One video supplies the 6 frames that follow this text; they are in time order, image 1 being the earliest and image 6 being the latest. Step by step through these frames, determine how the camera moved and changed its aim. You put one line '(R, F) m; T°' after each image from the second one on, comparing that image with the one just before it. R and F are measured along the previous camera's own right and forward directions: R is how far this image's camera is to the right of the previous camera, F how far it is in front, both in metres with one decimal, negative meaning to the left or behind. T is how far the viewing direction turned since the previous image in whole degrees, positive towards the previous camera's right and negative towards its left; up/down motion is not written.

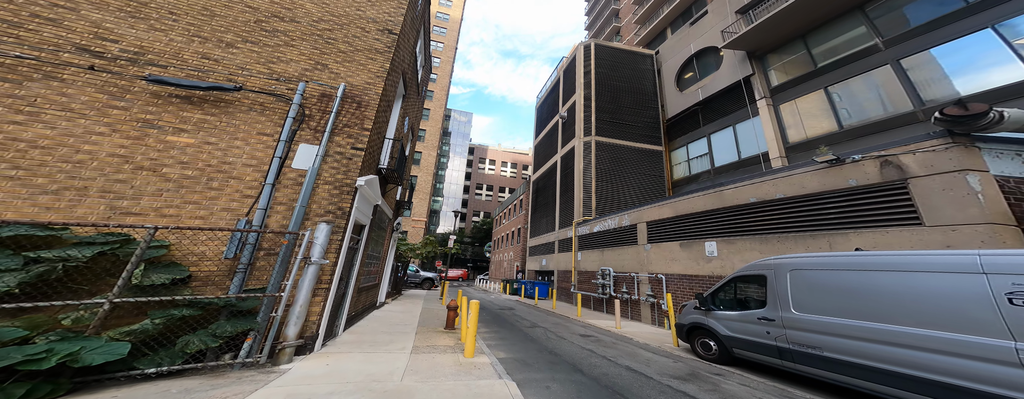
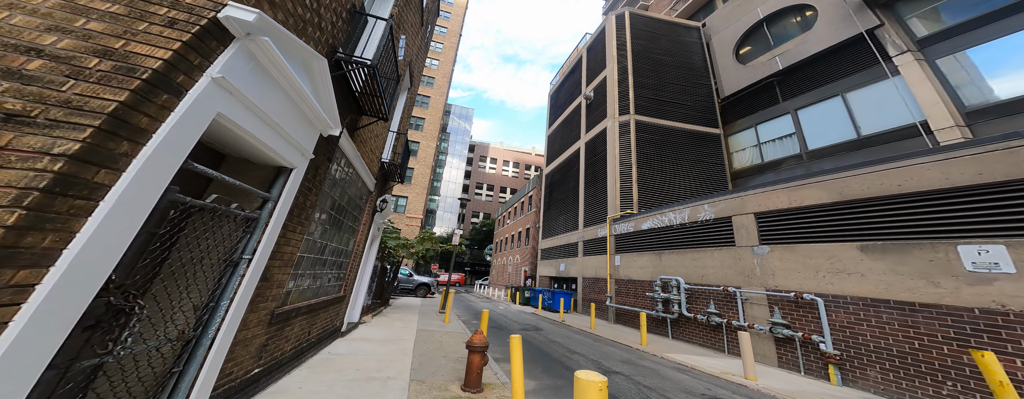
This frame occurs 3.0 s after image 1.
(-1.2, +3.8) m; 0°
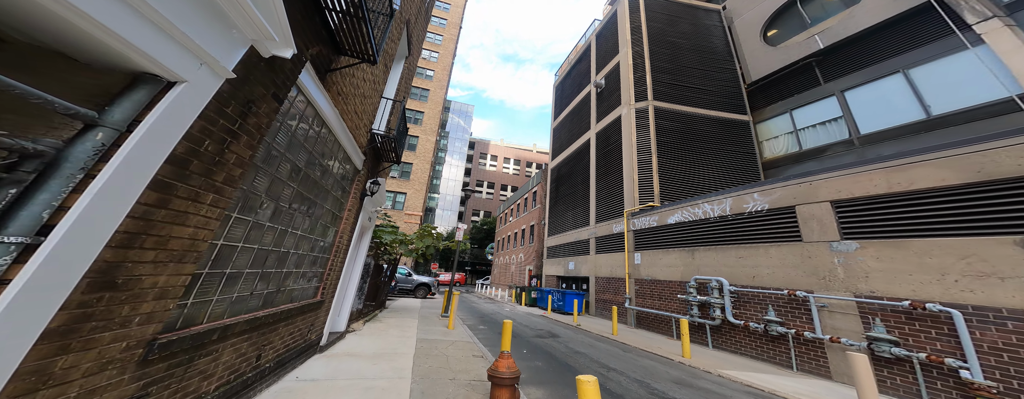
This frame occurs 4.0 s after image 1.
(-0.5, +1.4) m; 0°
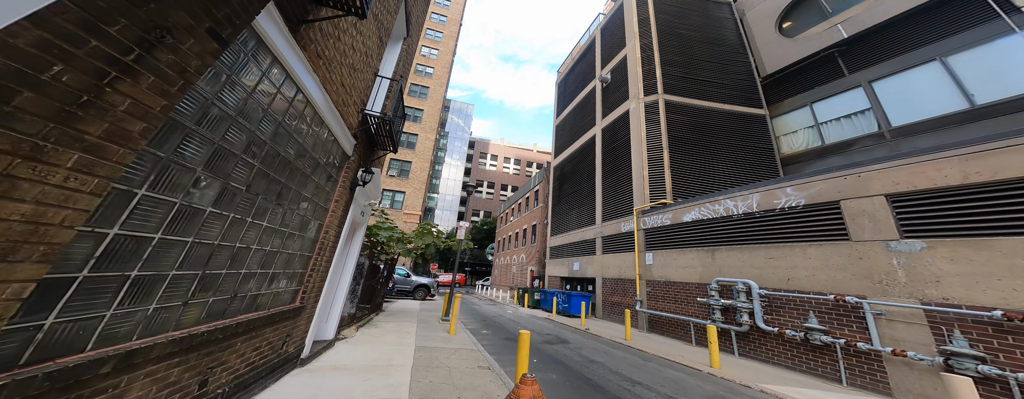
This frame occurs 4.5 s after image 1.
(-0.2, +0.7) m; 0°
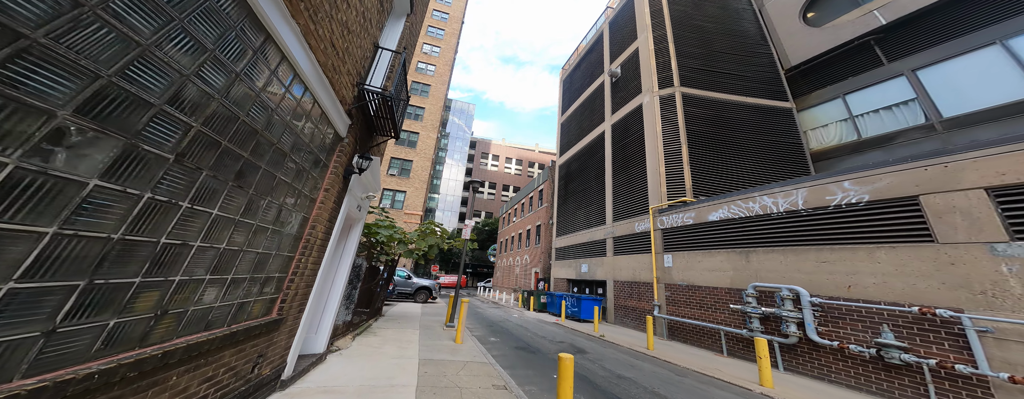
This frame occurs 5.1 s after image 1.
(-0.4, +0.9) m; 0°
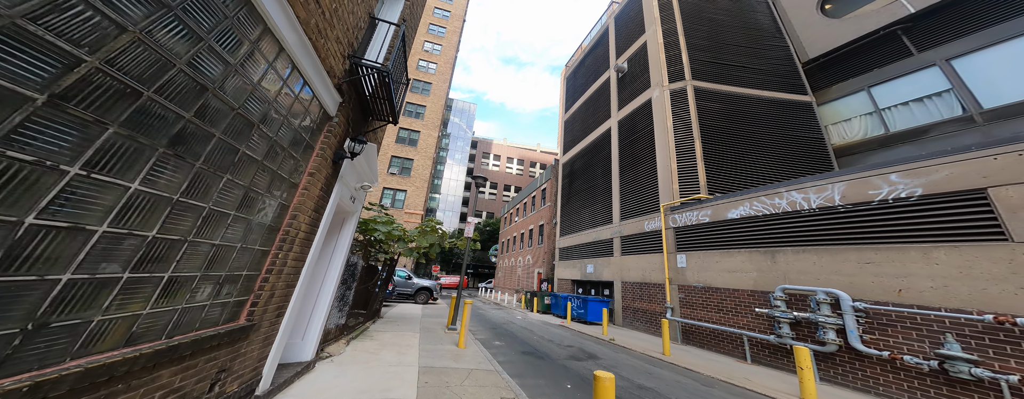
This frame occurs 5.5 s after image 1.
(-0.2, +0.6) m; 0°
